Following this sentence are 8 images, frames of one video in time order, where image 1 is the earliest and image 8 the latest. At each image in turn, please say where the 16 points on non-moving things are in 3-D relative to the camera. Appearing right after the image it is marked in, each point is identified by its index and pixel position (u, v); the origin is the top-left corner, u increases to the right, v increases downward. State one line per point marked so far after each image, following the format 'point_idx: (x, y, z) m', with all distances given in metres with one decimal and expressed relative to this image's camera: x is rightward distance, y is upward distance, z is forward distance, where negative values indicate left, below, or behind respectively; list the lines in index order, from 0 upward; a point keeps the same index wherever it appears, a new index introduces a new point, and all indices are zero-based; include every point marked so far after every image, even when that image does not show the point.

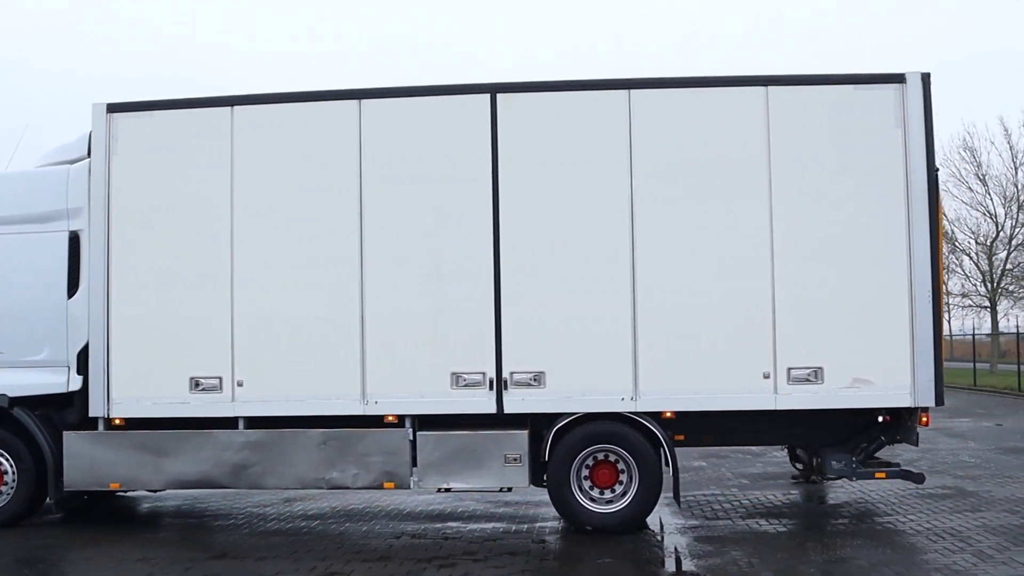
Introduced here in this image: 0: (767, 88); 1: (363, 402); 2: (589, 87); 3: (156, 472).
0: (+2.0, +1.6, +8.6) m
1: (-1.2, -0.9, +8.6) m
2: (+0.6, +1.6, +8.7) m
3: (-2.8, -1.5, +8.8) m
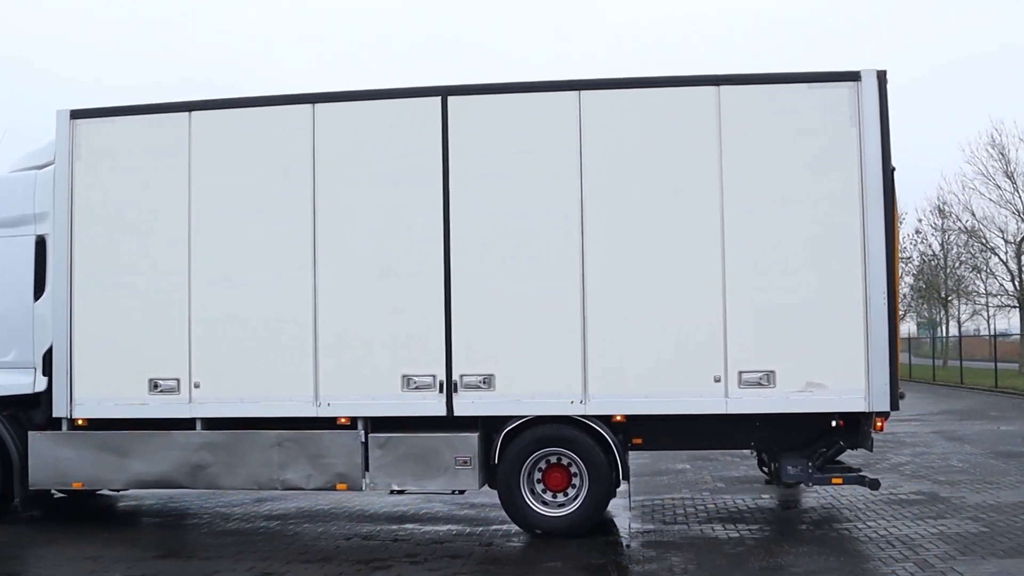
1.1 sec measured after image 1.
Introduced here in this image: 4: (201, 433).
0: (+1.6, +1.6, +8.5) m
1: (-1.5, -0.9, +8.7) m
2: (+0.2, +1.6, +8.7) m
3: (-3.2, -1.5, +9.0) m
4: (-2.5, -1.2, +8.9) m
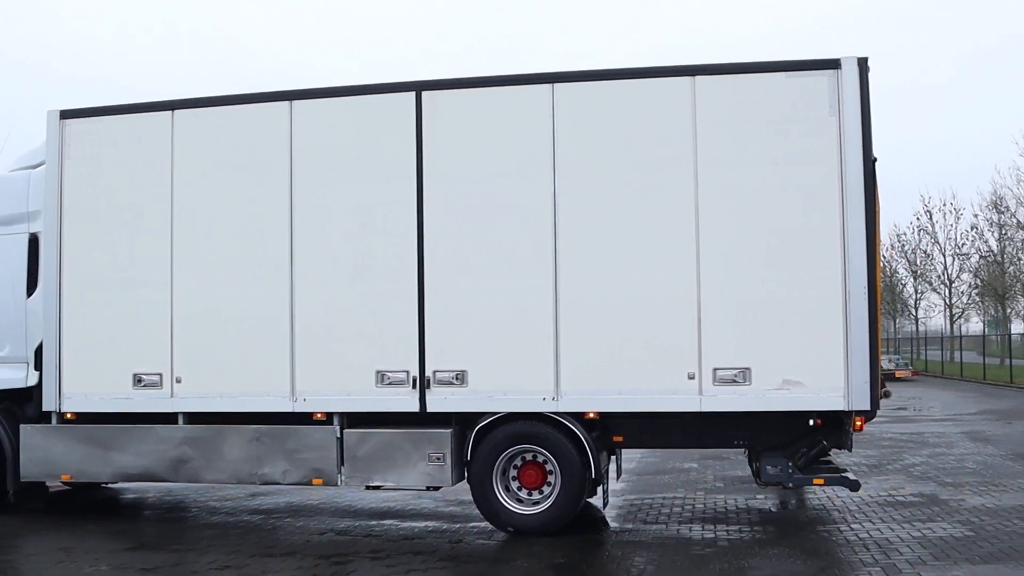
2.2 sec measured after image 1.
0: (+1.4, +1.6, +8.3) m
1: (-1.7, -0.9, +8.7) m
2: (0.0, +1.6, +8.6) m
3: (-3.4, -1.5, +9.1) m
4: (-2.7, -1.1, +9.0) m
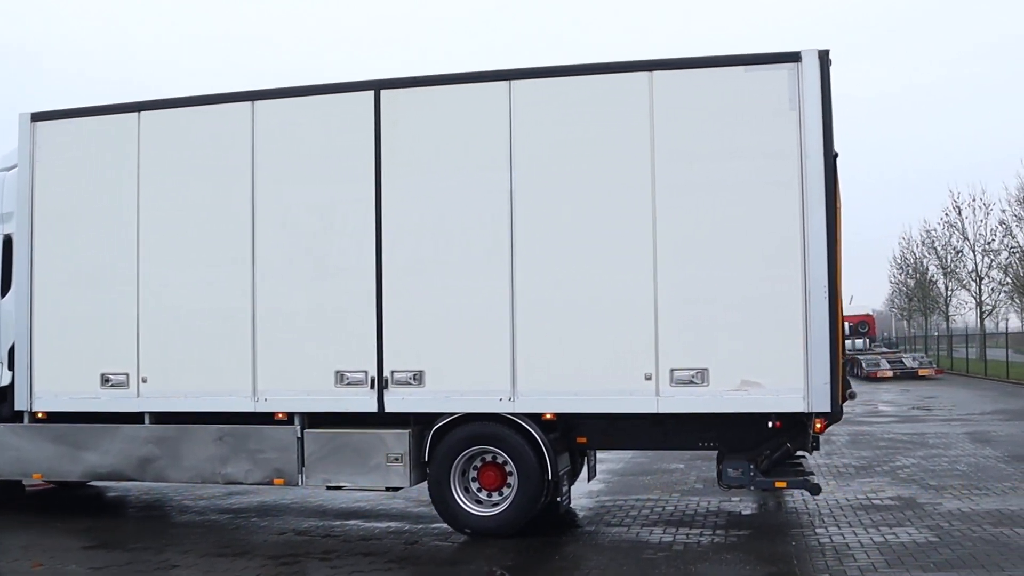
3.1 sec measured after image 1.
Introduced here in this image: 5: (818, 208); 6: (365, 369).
0: (+1.0, +1.6, +8.2) m
1: (-2.0, -0.9, +8.8) m
2: (-0.3, +1.6, +8.5) m
3: (-3.7, -1.5, +9.2) m
4: (-3.0, -1.1, +9.0) m
5: (+2.2, +0.6, +7.9) m
6: (-1.1, -0.6, +8.5) m
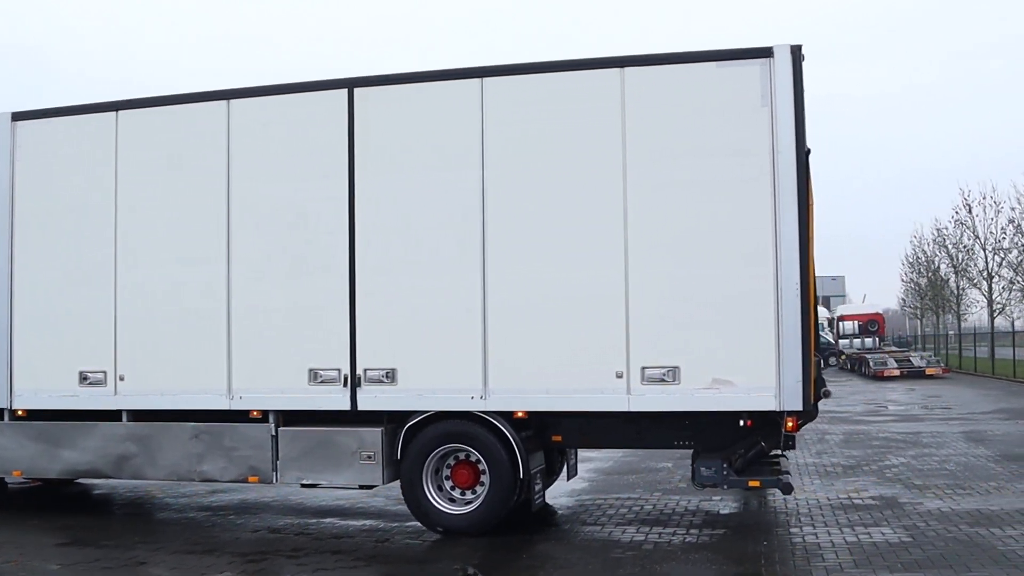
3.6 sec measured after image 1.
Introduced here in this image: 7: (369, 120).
0: (+0.8, +1.6, +8.1) m
1: (-2.3, -0.9, +8.8) m
2: (-0.5, +1.6, +8.5) m
3: (-3.9, -1.5, +9.2) m
4: (-3.2, -1.1, +9.1) m
5: (+2.0, +0.6, +7.8) m
6: (-1.3, -0.6, +8.5) m
7: (-1.1, +1.3, +8.6) m
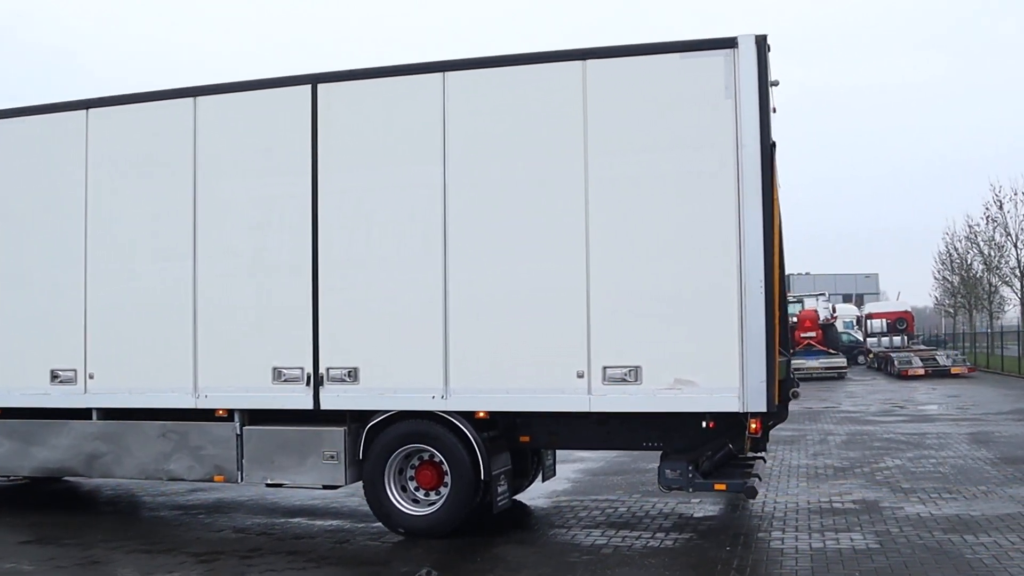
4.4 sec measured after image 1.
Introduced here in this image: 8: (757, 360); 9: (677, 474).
0: (+0.5, +1.6, +8.0) m
1: (-2.5, -0.9, +8.7) m
2: (-0.8, +1.6, +8.4) m
3: (-4.1, -1.4, +9.3) m
4: (-3.4, -1.1, +9.1) m
5: (+1.7, +0.6, +7.6) m
6: (-1.6, -0.6, +8.4) m
7: (-1.4, +1.3, +8.5) m
8: (+1.7, -0.5, +7.6) m
9: (+1.2, -1.4, +8.0) m
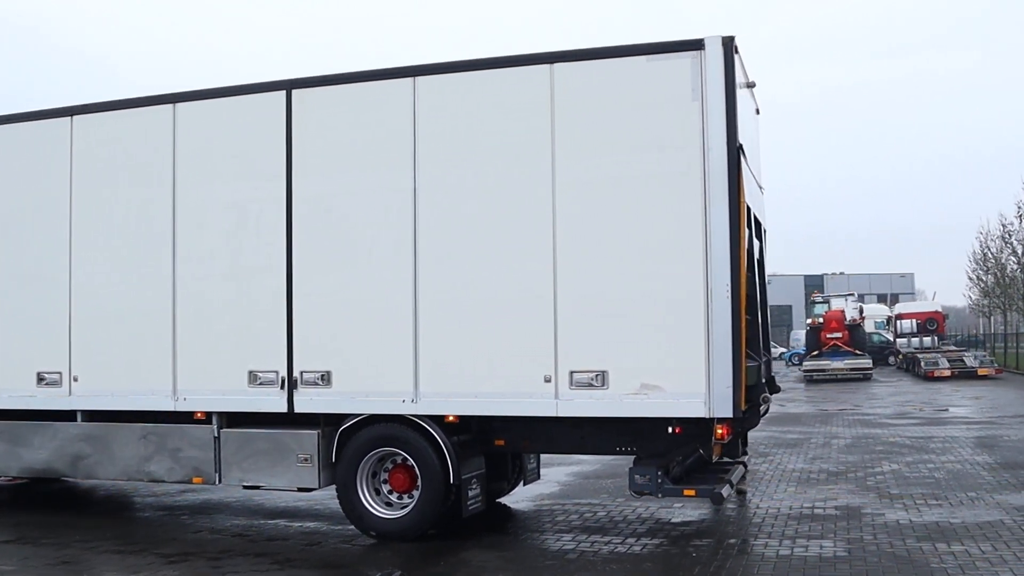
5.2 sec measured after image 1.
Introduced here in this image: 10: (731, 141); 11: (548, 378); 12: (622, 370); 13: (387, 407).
0: (+0.3, +1.6, +7.9) m
1: (-2.7, -0.9, +8.8) m
2: (-1.0, +1.6, +8.4) m
3: (-4.3, -1.5, +9.4) m
4: (-3.6, -1.1, +9.2) m
5: (+1.4, +0.6, +7.5) m
6: (-1.8, -0.6, +8.5) m
7: (-1.6, +1.3, +8.5) m
8: (+1.4, -0.5, +7.5) m
9: (+1.0, -1.4, +8.0) m
10: (+1.5, +1.0, +7.5) m
11: (+0.3, -0.6, +7.8) m
12: (+0.8, -0.6, +7.7) m
13: (-0.9, -0.9, +8.2) m
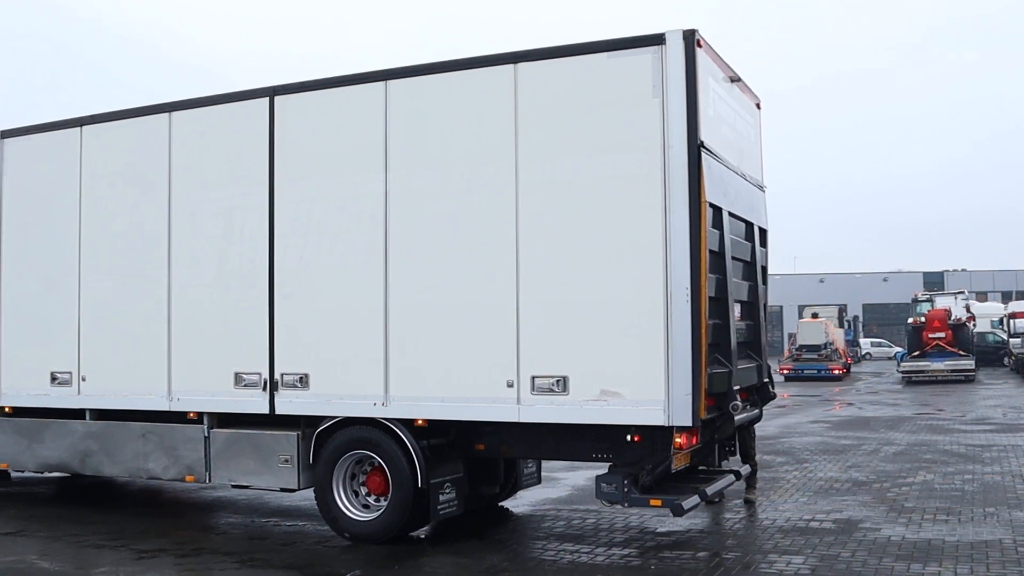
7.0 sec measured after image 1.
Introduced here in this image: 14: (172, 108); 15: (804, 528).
0: (0.0, +1.6, +7.8) m
1: (-2.8, -0.9, +9.1) m
2: (-1.2, +1.6, +8.4) m
3: (-4.3, -1.5, +9.9) m
4: (-3.7, -1.2, +9.5) m
5: (+1.1, +0.5, +7.3) m
6: (-2.0, -0.7, +8.6) m
7: (-1.8, +1.3, +8.6) m
8: (+1.1, -0.5, +7.2) m
9: (+0.7, -1.4, +7.8) m
10: (+1.2, +1.0, +7.3) m
11: (0.0, -0.7, +7.7) m
12: (+0.5, -0.6, +7.5) m
13: (-1.1, -0.9, +8.2) m
14: (-2.8, +1.5, +9.2) m
15: (+2.2, -1.8, +8.4) m
